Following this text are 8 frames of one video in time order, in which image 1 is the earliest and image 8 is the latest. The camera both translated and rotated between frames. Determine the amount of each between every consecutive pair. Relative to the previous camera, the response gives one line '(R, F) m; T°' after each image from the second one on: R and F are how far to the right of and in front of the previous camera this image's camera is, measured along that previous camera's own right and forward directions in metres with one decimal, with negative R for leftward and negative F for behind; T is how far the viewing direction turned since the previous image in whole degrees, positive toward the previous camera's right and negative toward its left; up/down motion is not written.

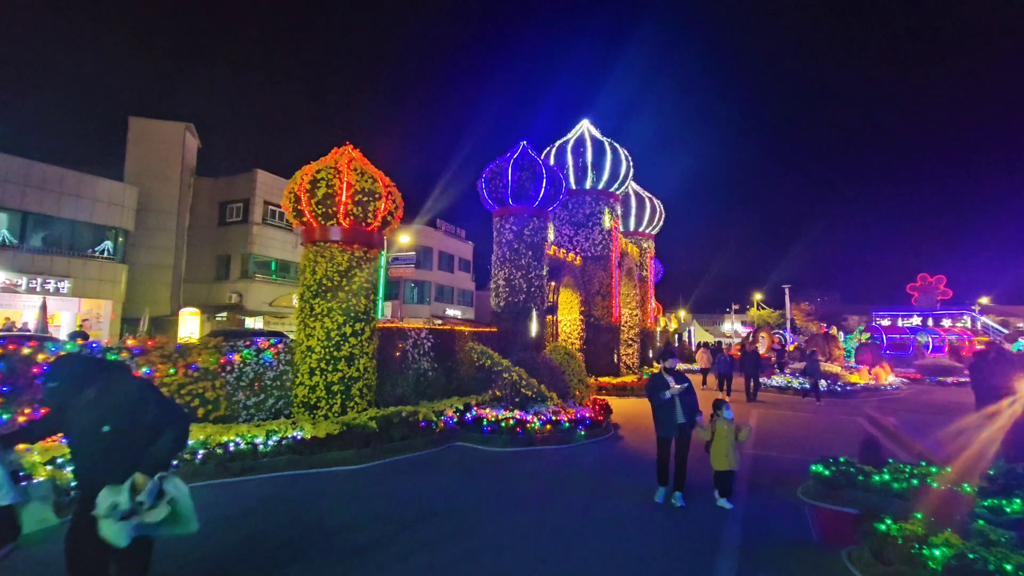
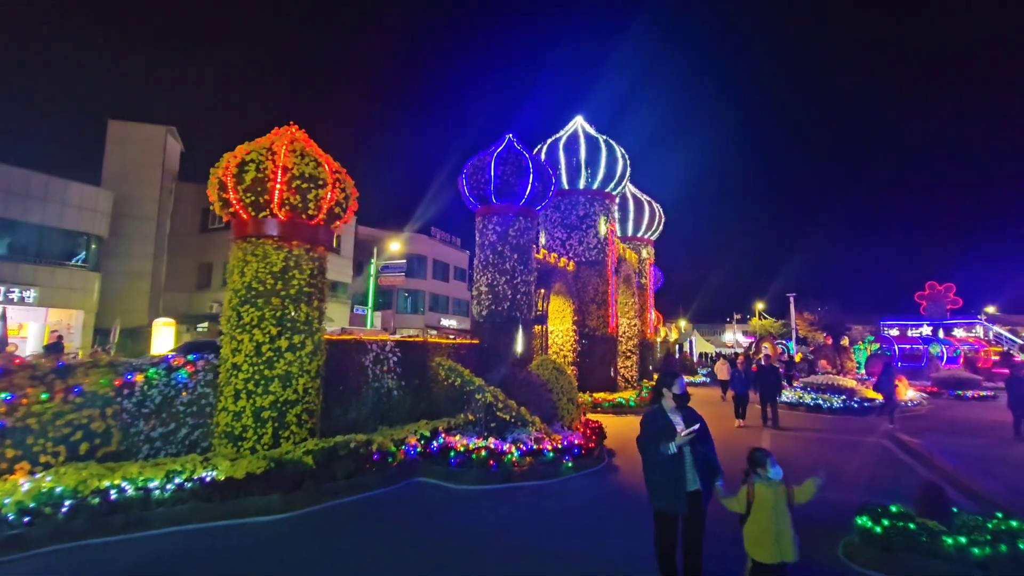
(+0.4, +1.6) m; 0°
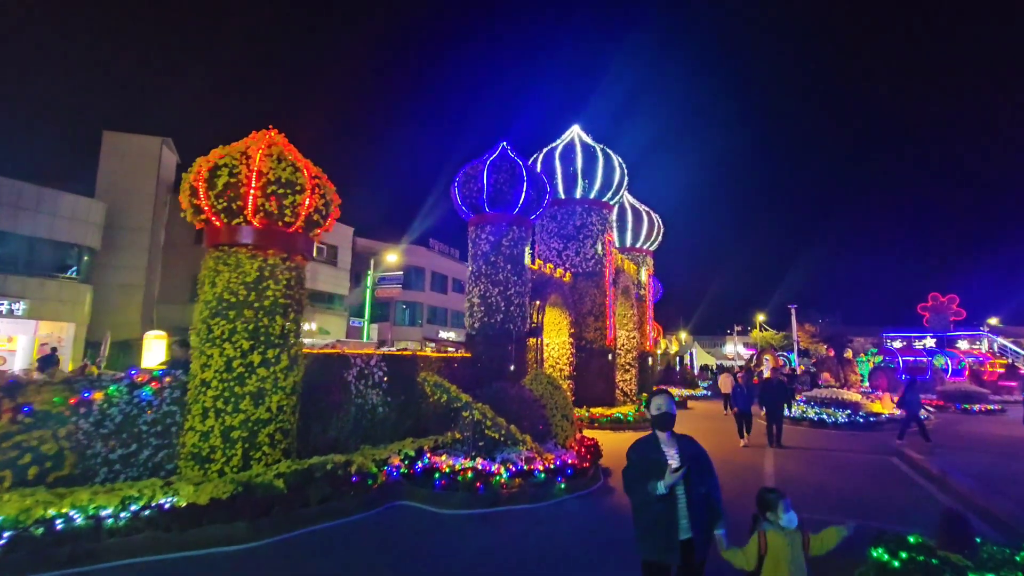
(+0.2, +0.4) m; 0°
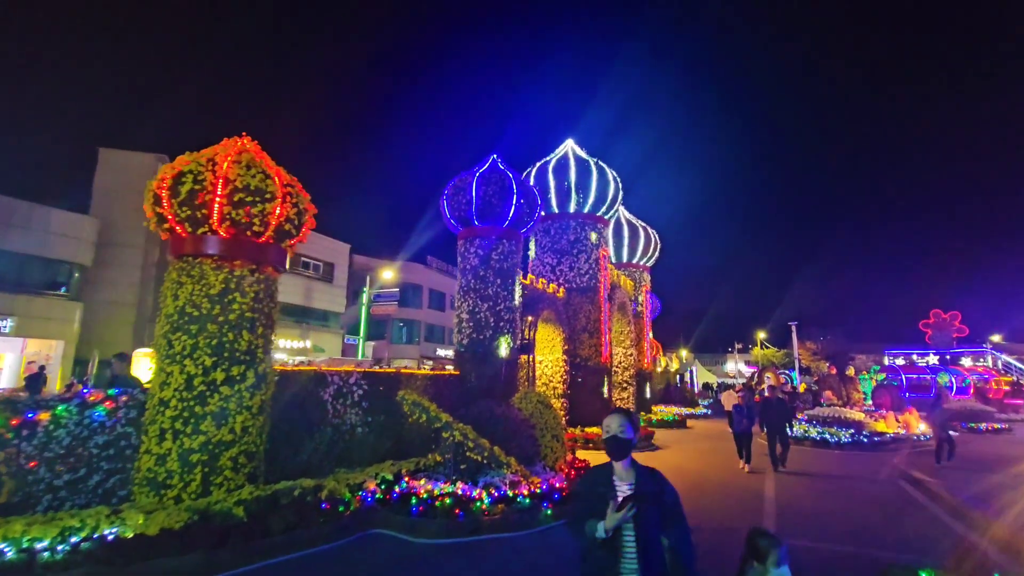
(+0.3, +0.4) m; 0°
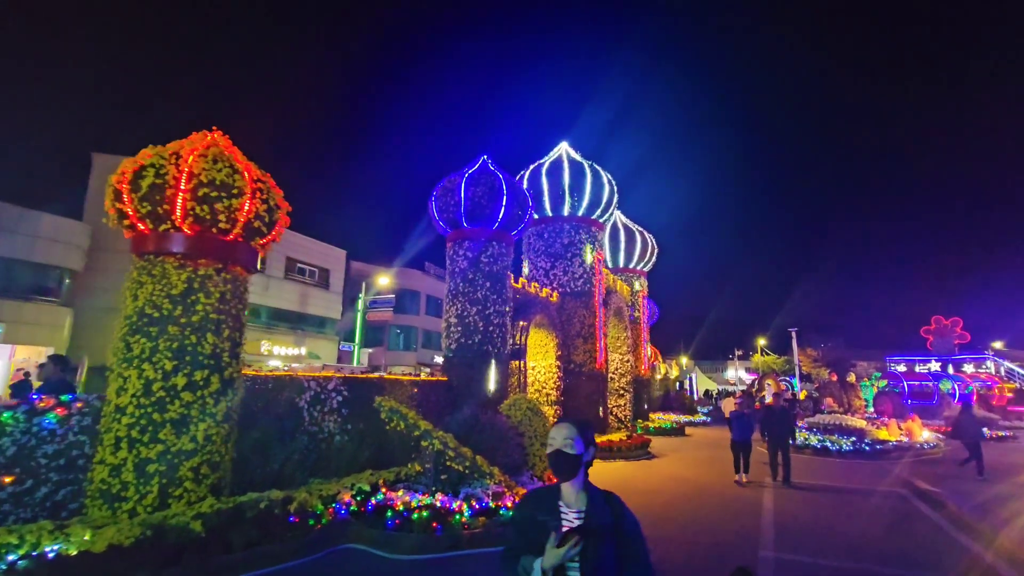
(+0.3, +0.4) m; 0°
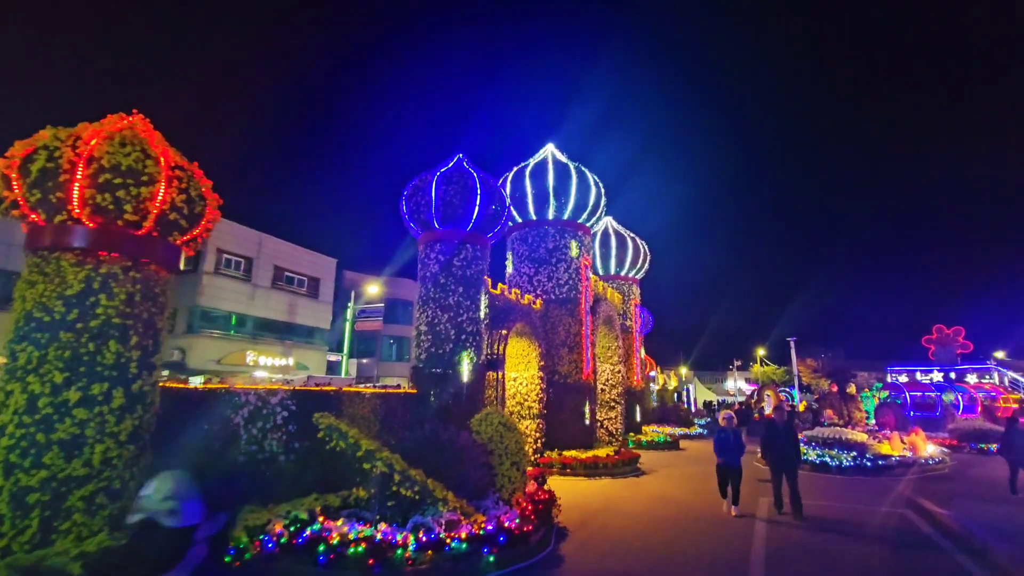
(+0.6, +0.8) m; 0°
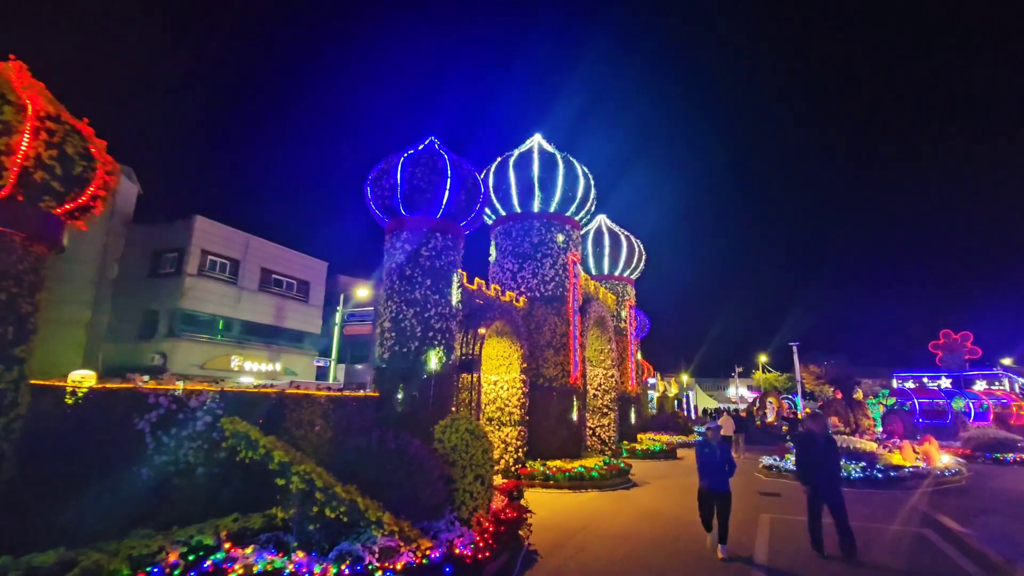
(+0.6, +1.1) m; 0°
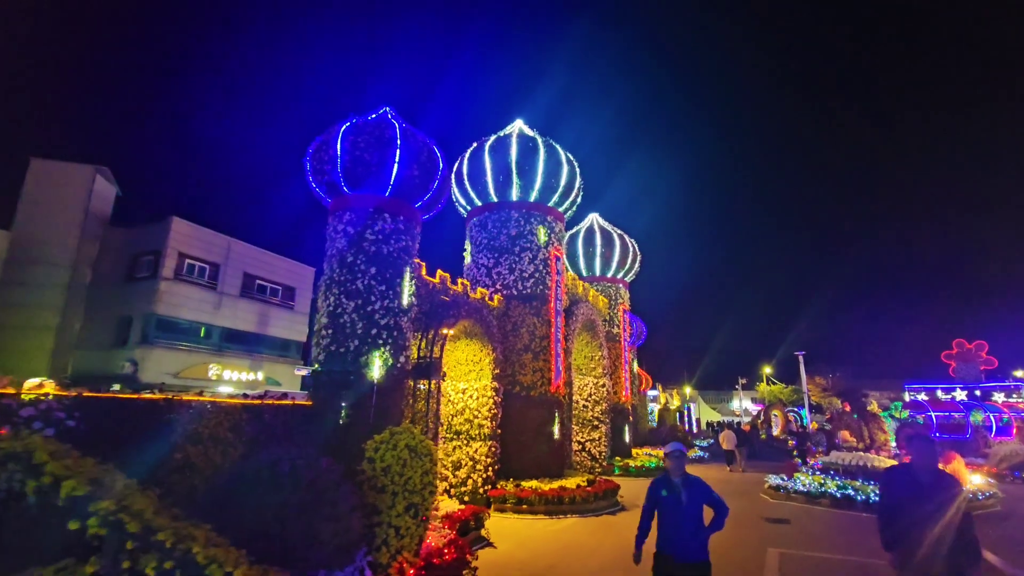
(+0.8, +1.7) m; 0°
